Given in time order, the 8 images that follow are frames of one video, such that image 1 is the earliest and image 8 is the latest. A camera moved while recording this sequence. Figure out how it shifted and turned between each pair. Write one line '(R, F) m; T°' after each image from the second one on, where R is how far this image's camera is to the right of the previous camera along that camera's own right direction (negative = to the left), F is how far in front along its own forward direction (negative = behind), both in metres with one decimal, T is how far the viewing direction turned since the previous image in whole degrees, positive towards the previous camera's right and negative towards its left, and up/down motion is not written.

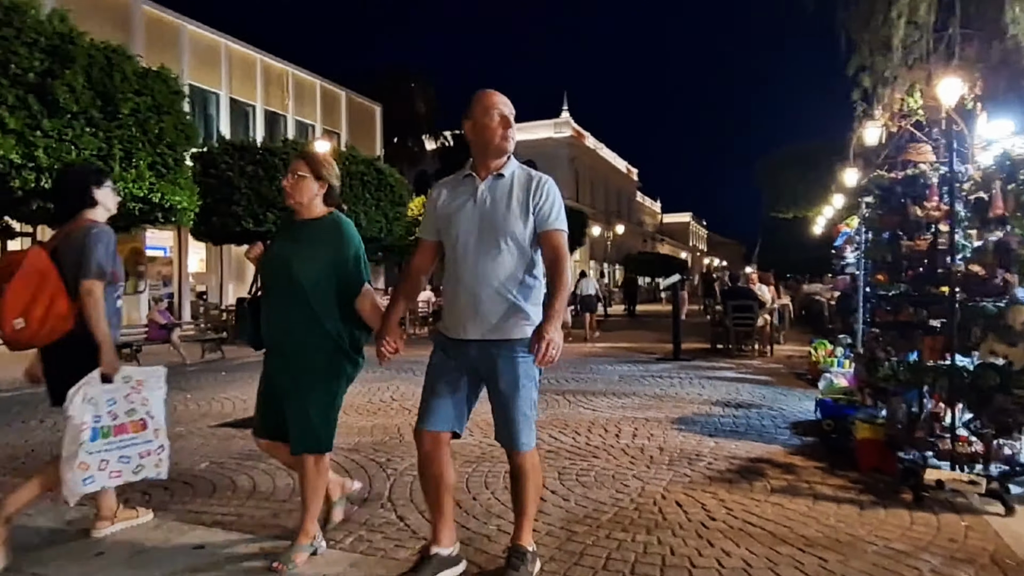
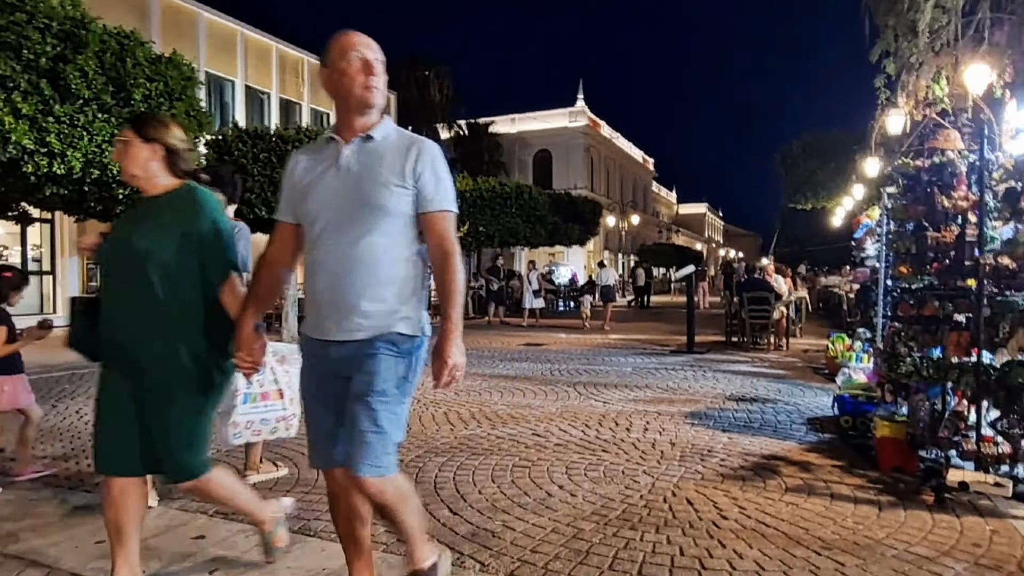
(0.0, +0.1) m; -1°
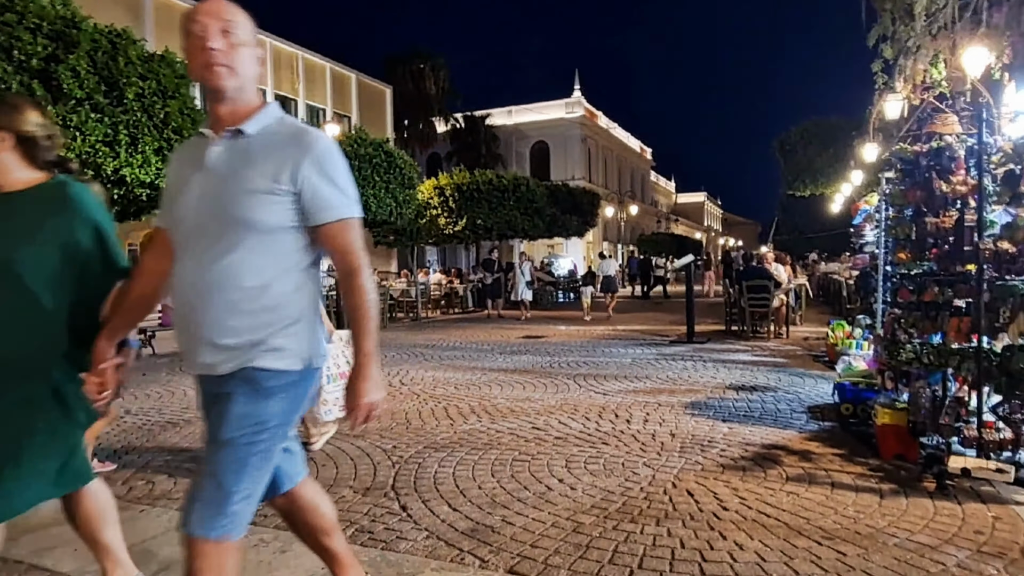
(0.0, 0.0) m; 0°
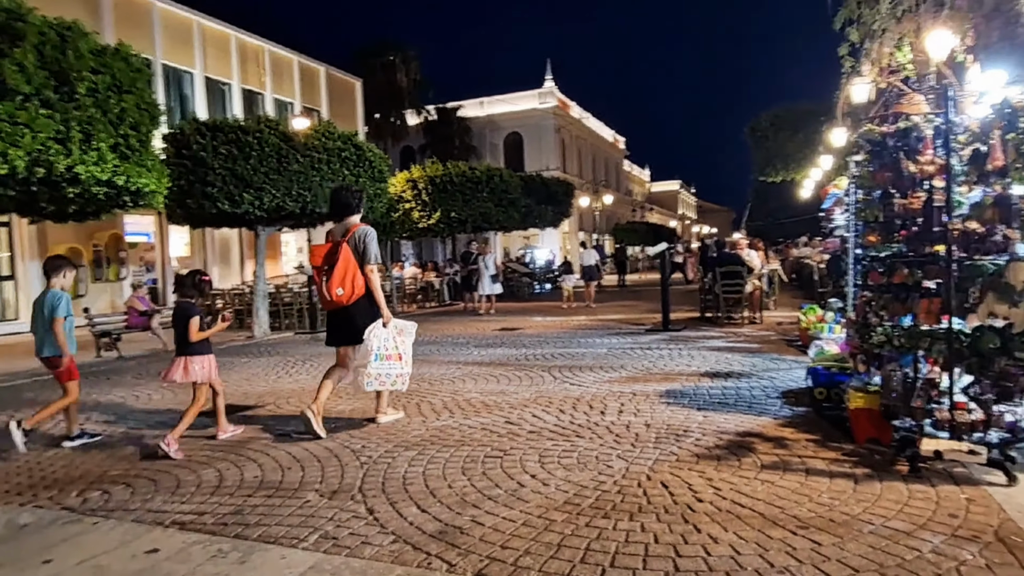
(+0.1, +0.1) m; +2°
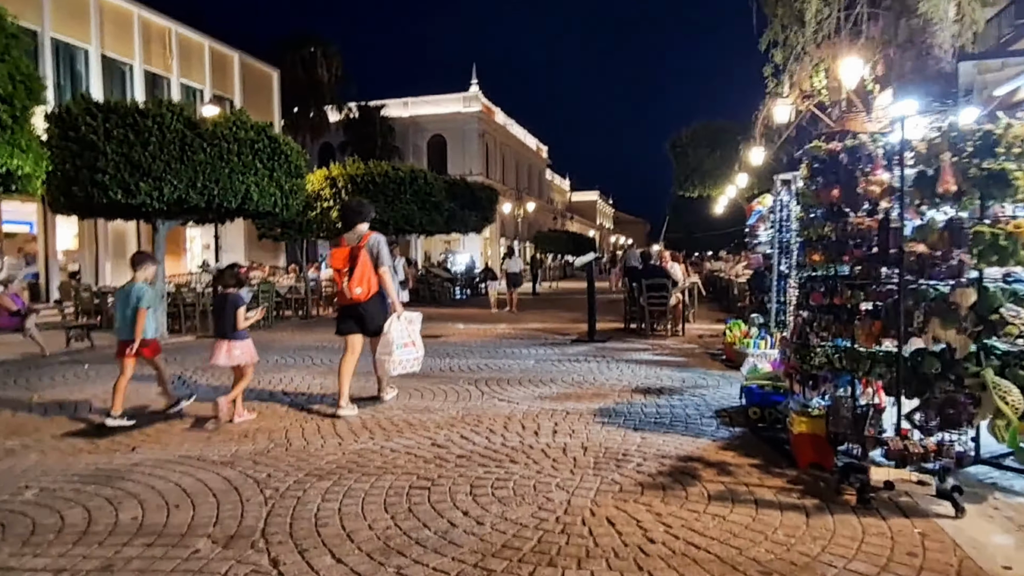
(-0.1, +0.5) m; +7°
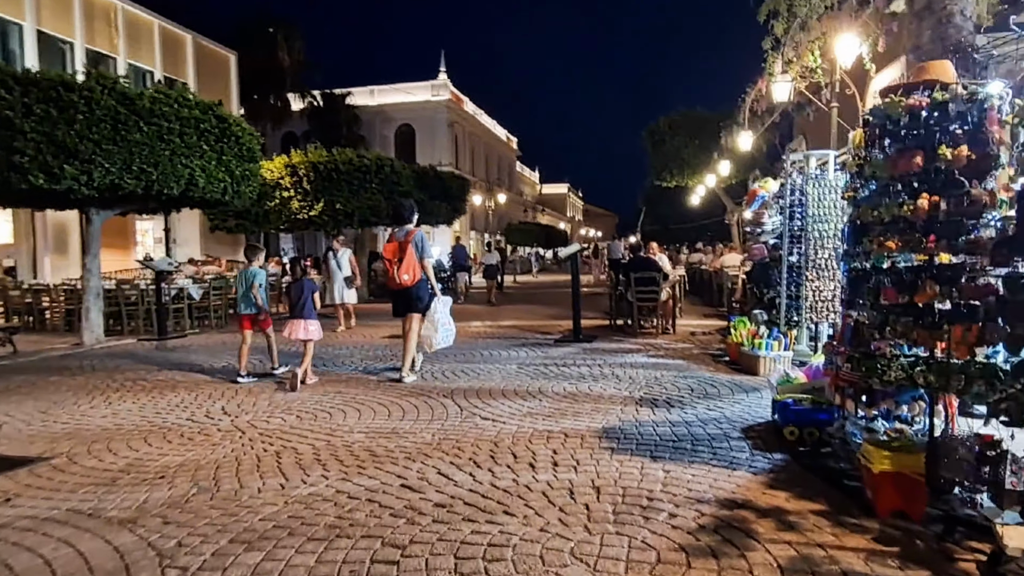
(-0.1, +1.2) m; +3°
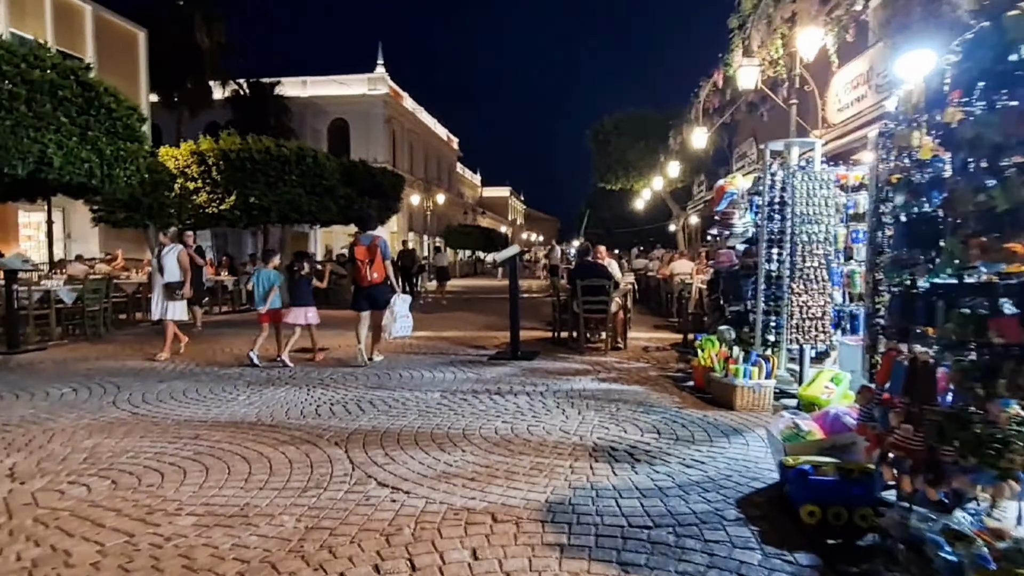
(+0.2, +1.7) m; +5°
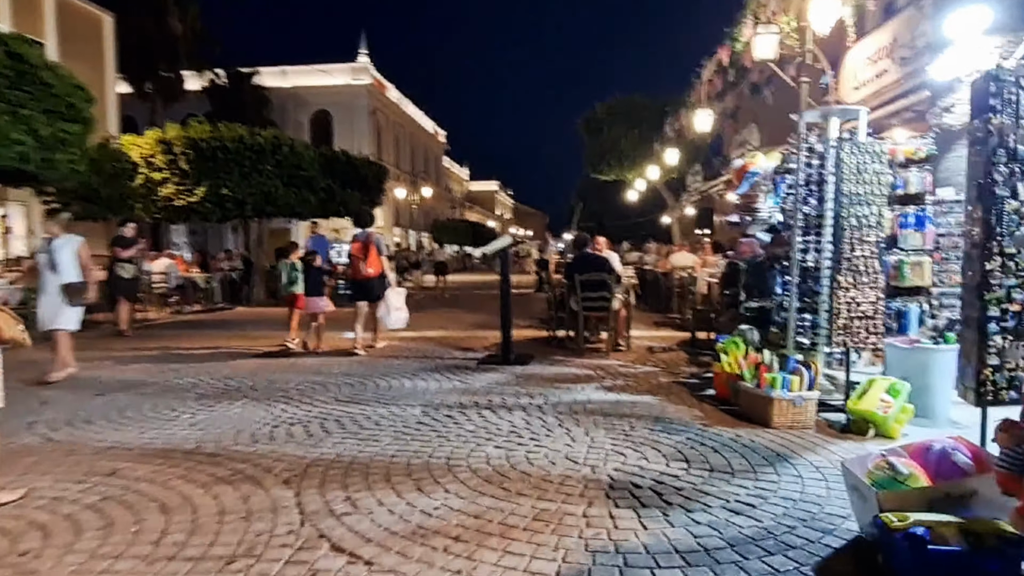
(0.0, +1.1) m; +1°
